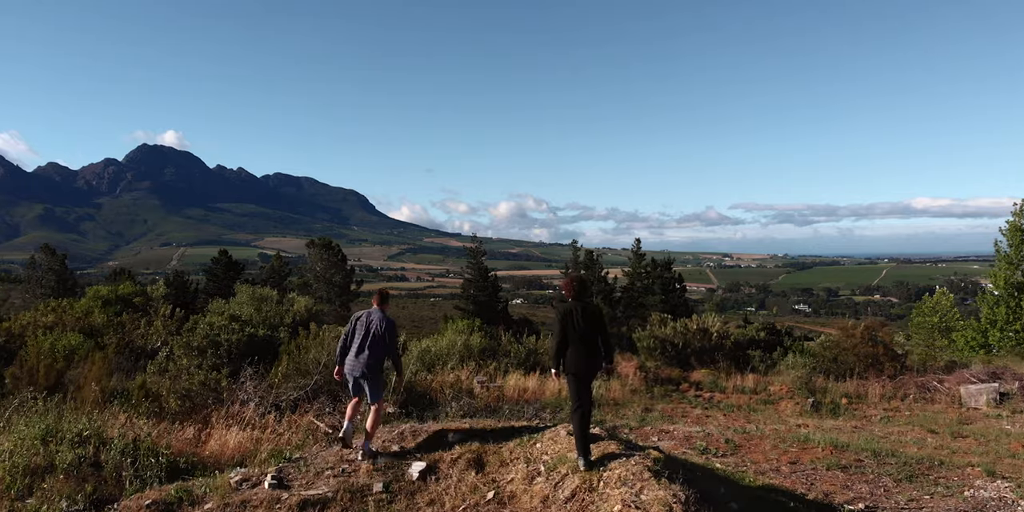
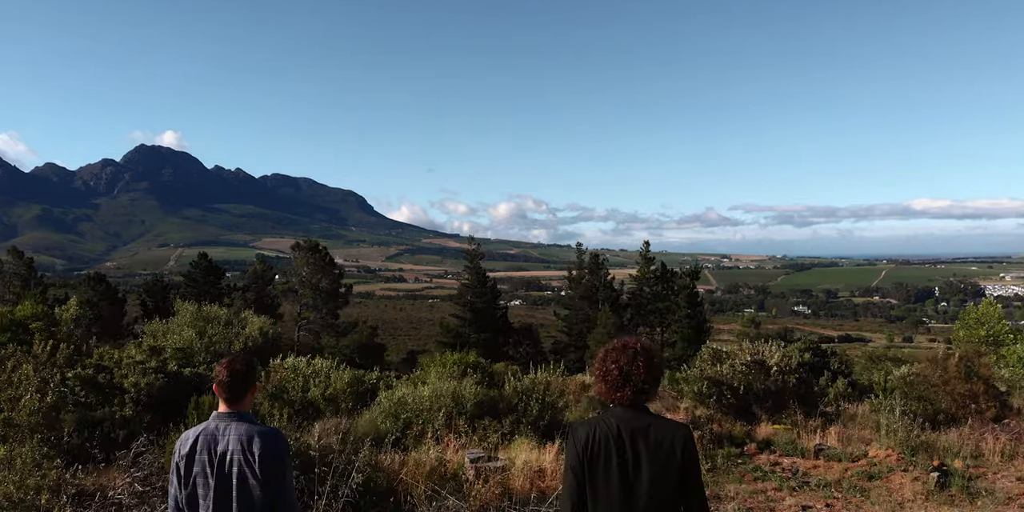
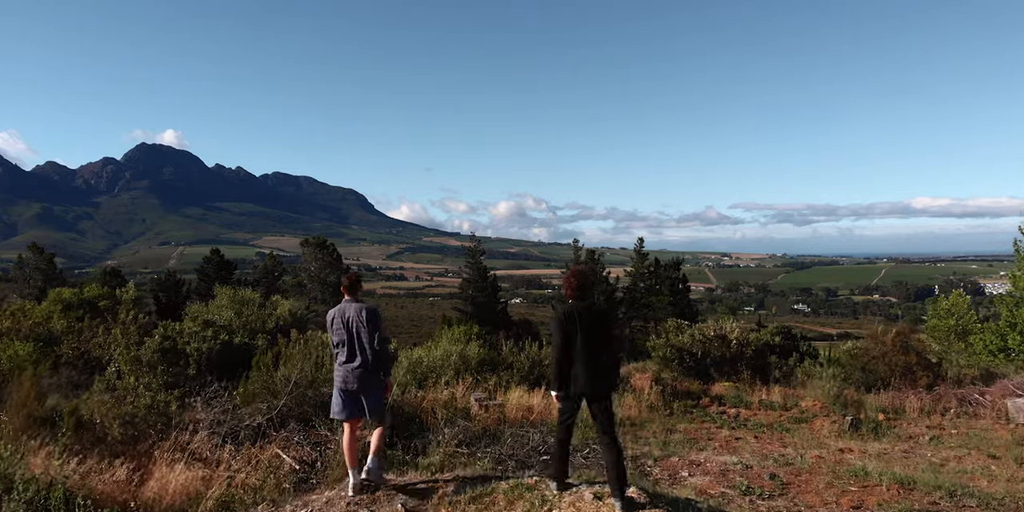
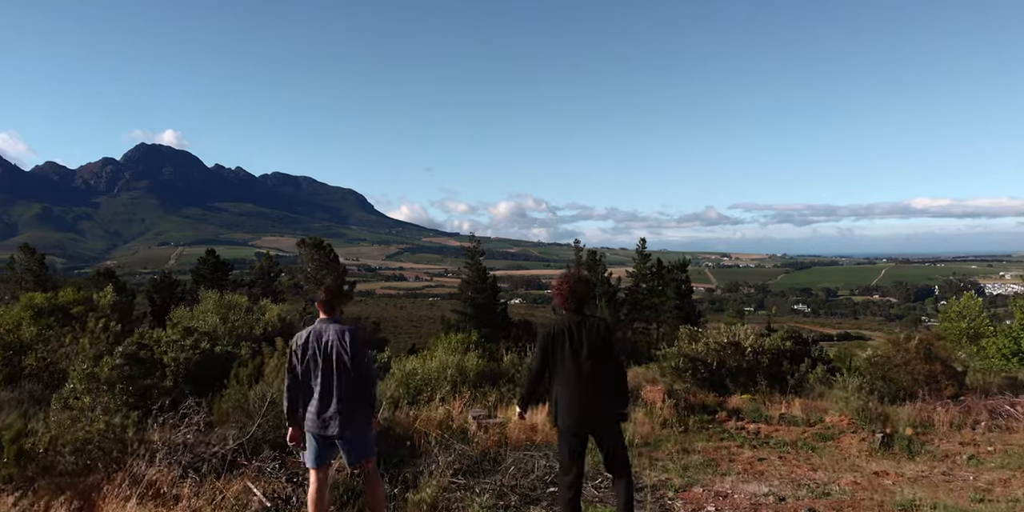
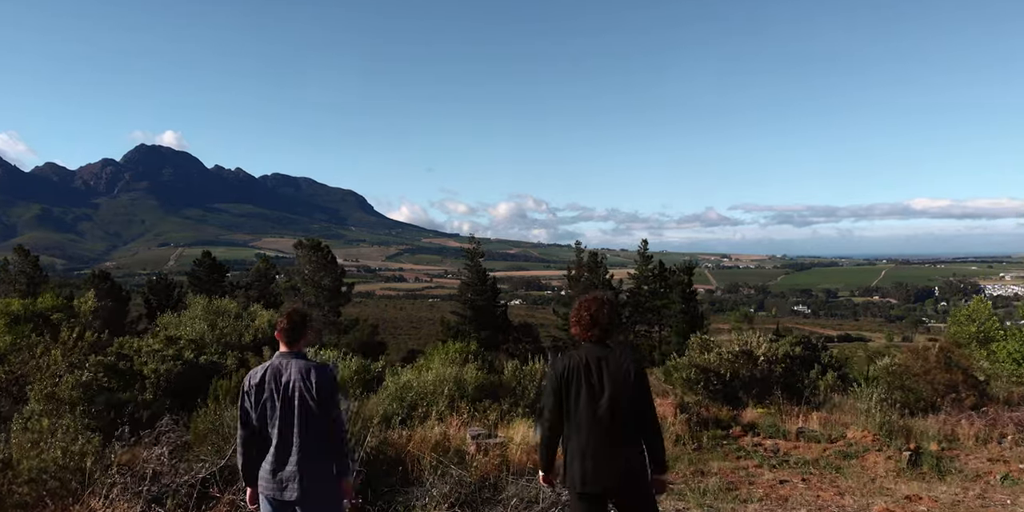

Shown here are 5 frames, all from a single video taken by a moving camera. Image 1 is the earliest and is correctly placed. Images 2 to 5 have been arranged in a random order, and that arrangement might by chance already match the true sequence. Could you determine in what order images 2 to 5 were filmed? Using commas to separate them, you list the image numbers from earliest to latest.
3, 4, 5, 2
